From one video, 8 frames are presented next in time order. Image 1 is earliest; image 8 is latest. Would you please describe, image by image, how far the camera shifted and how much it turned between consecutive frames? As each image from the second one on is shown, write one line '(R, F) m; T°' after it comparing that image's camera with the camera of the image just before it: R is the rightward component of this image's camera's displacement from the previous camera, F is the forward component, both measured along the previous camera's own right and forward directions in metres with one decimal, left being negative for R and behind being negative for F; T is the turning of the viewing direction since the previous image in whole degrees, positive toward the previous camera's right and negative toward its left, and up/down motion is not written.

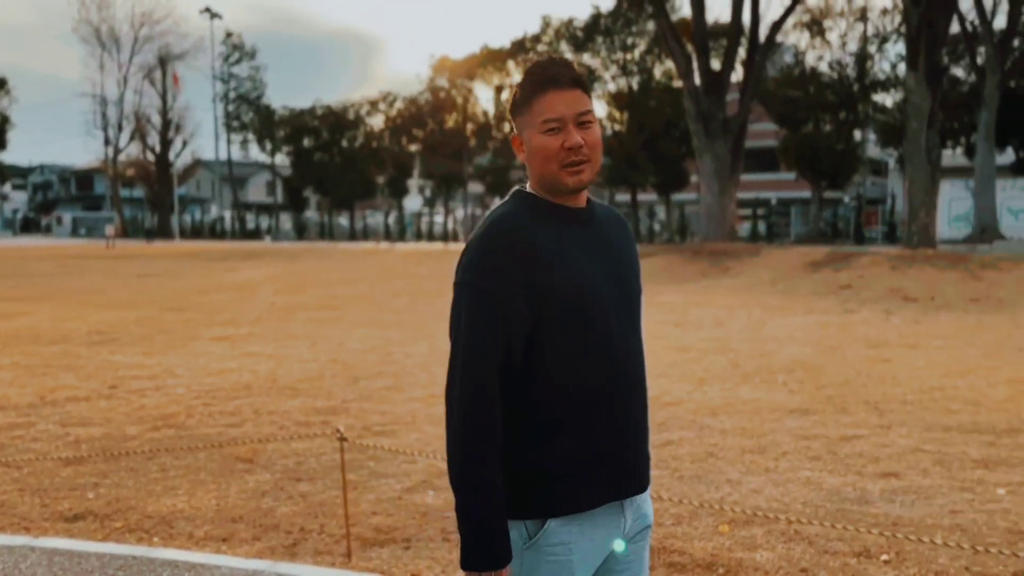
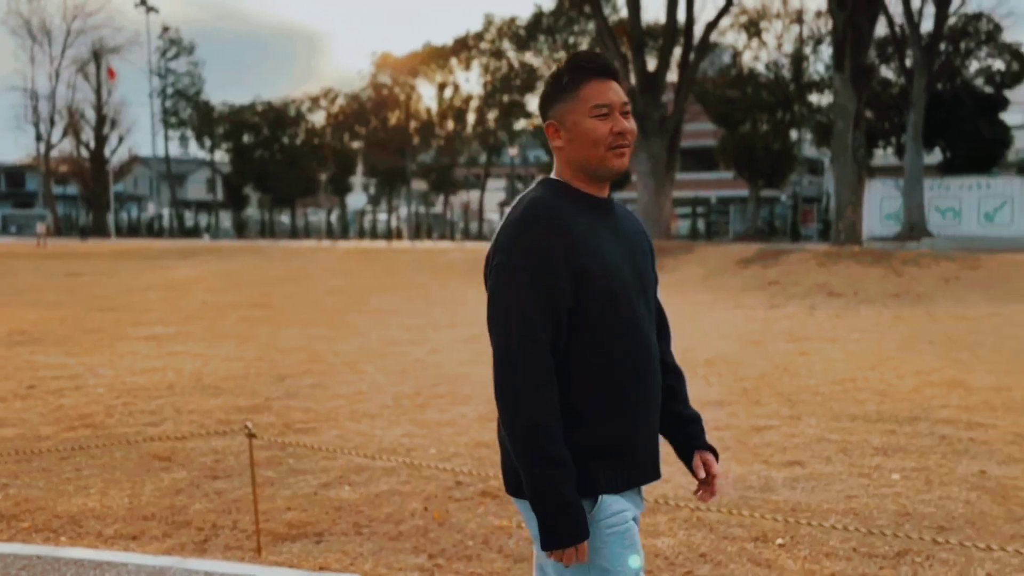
(+0.2, -0.1) m; +3°
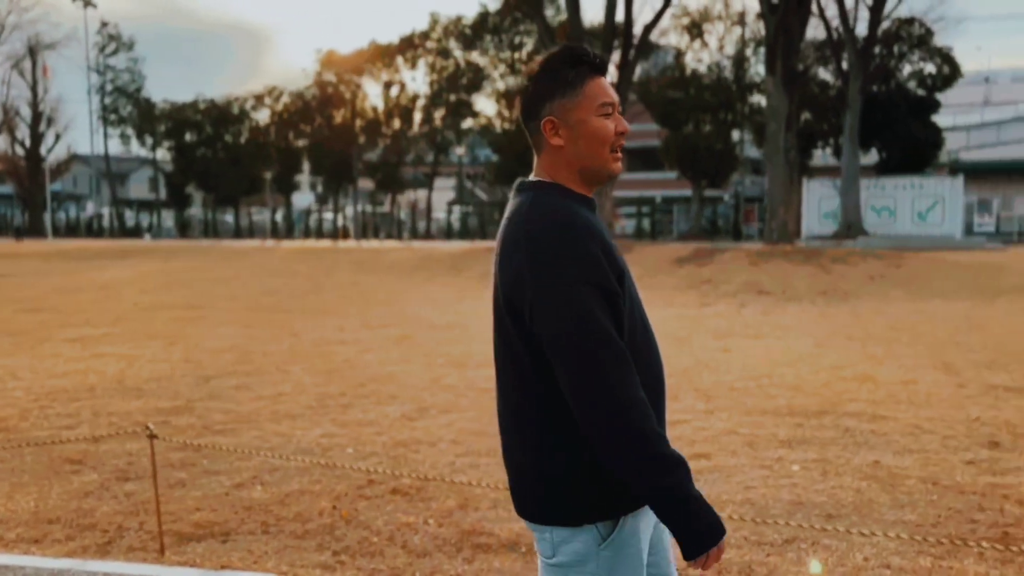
(+0.3, -0.1) m; +3°
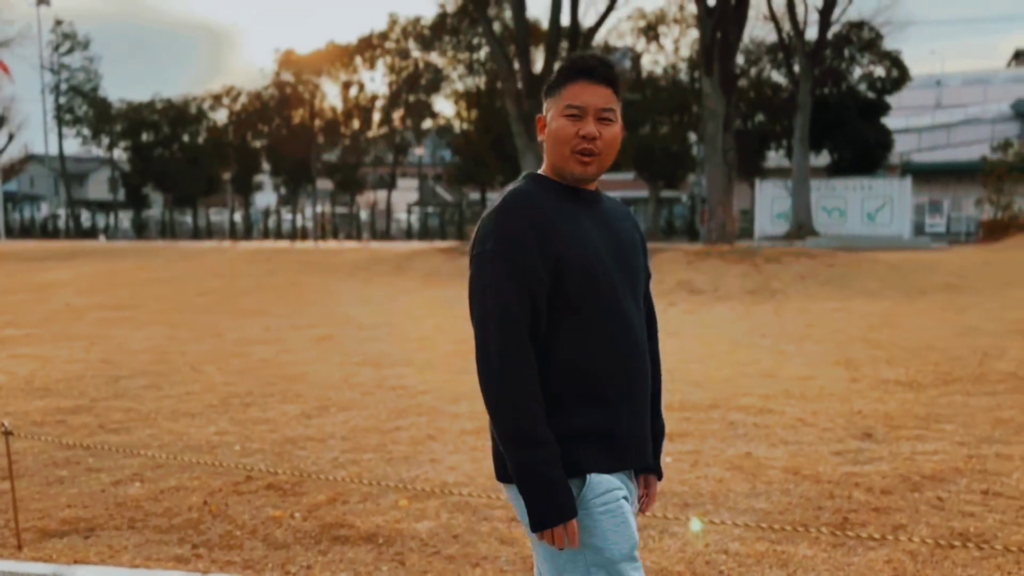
(+0.6, -0.1) m; +2°
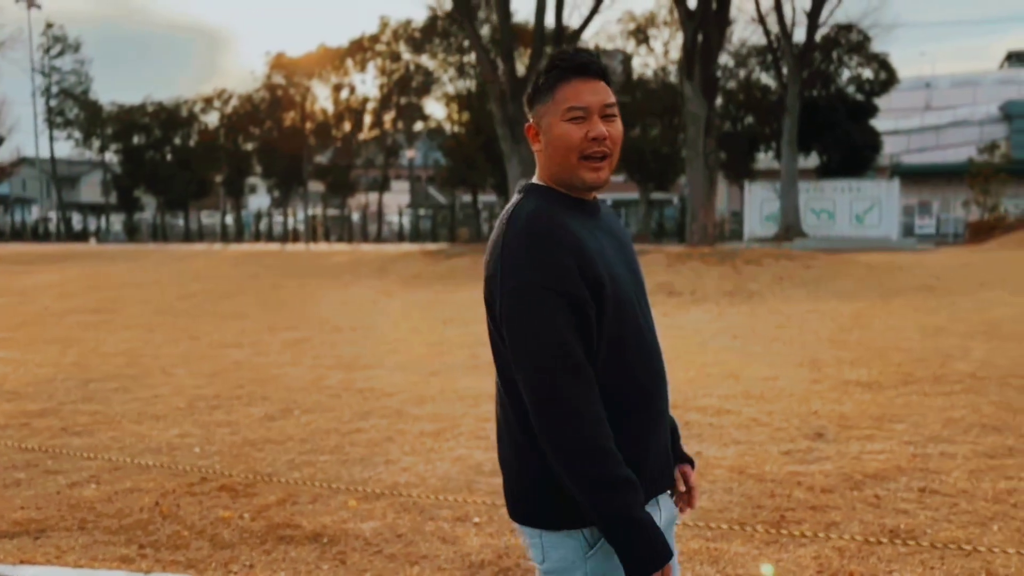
(+0.3, -0.1) m; 0°
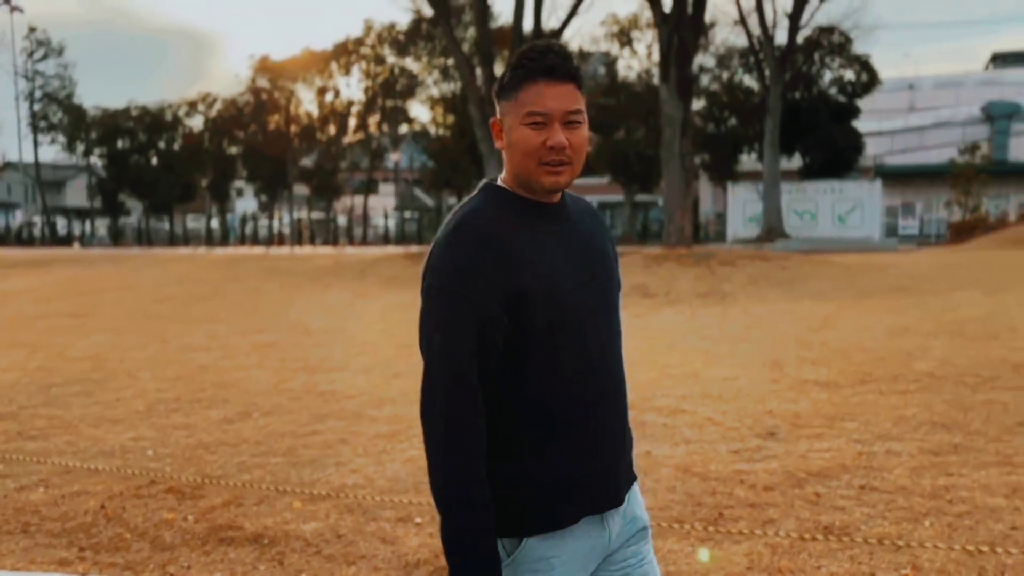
(+0.3, 0.0) m; +1°
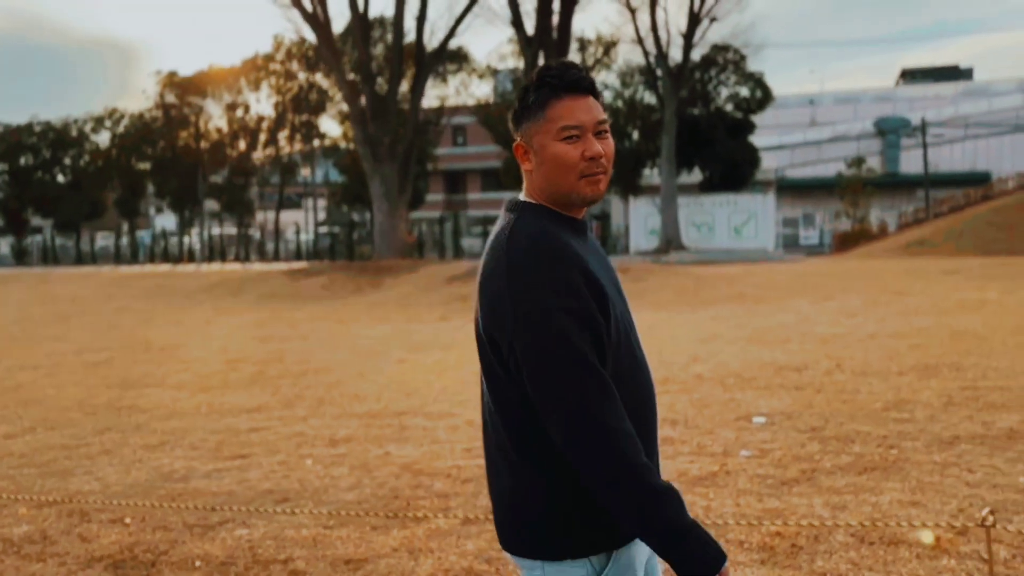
(+1.5, -0.6) m; +4°
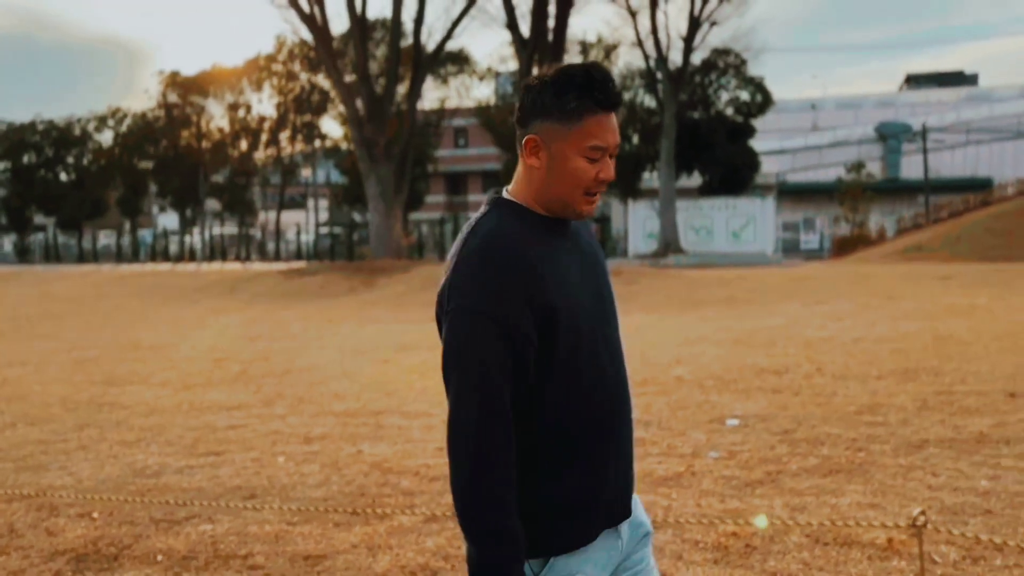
(+0.2, 0.0) m; 0°
